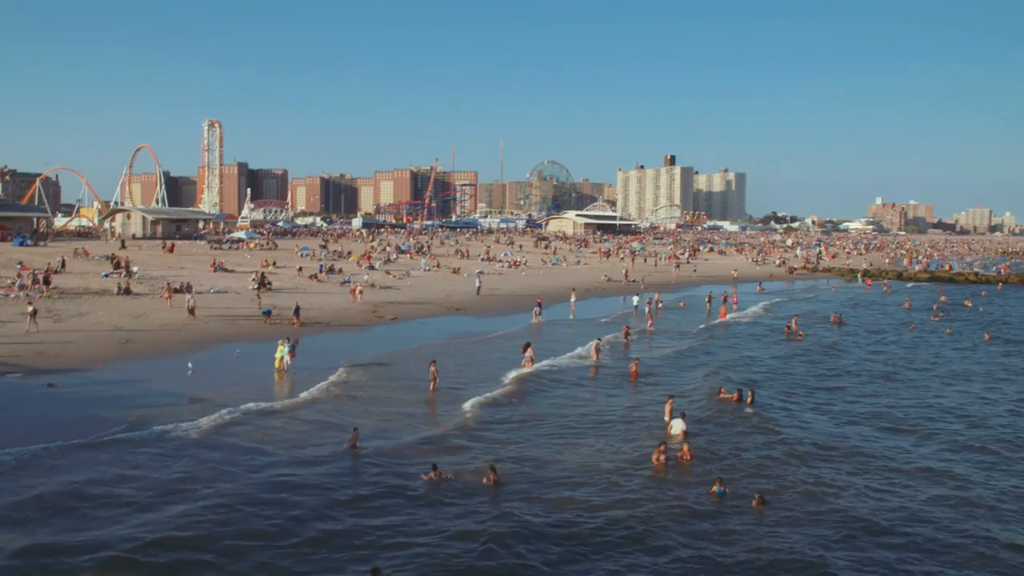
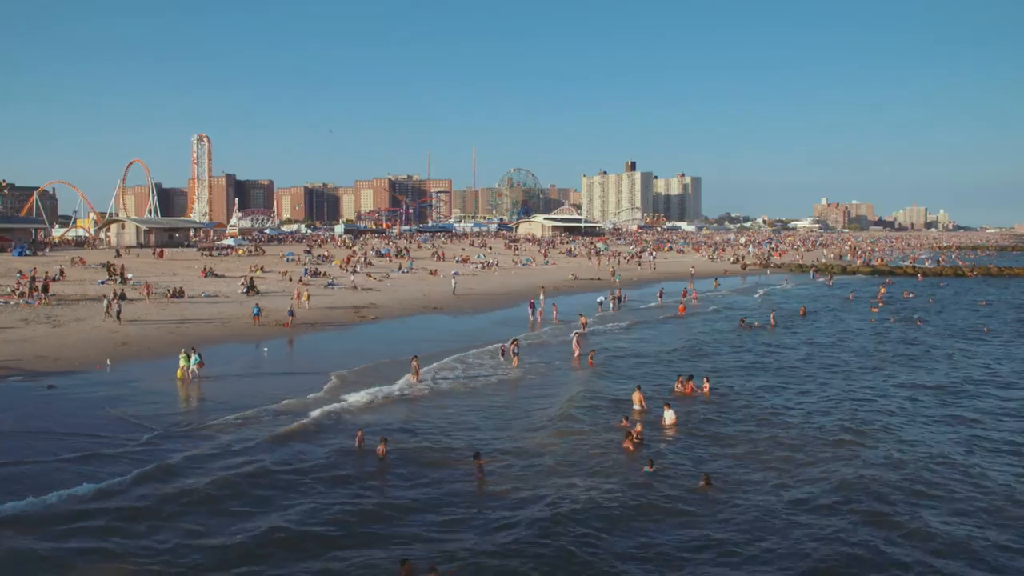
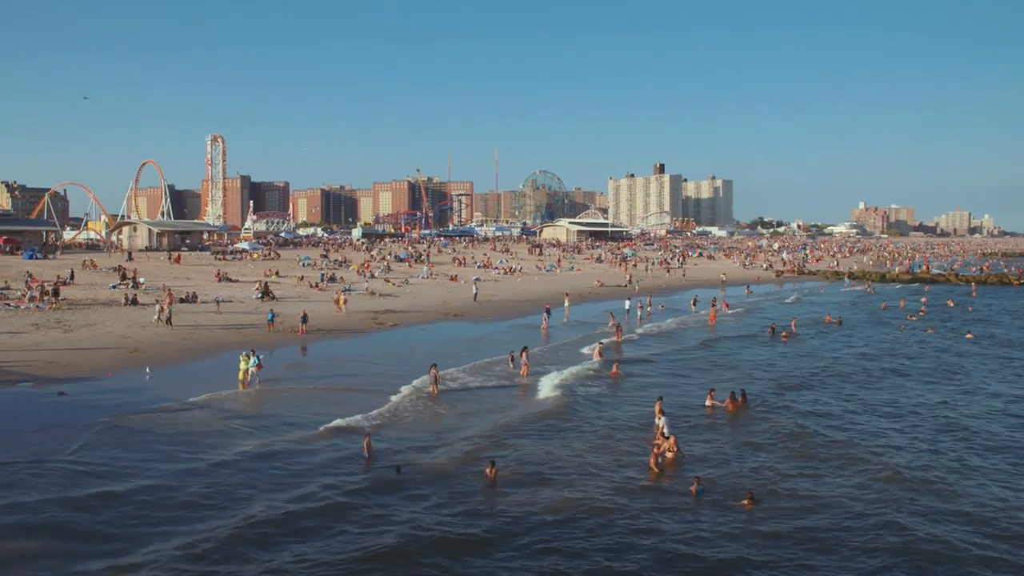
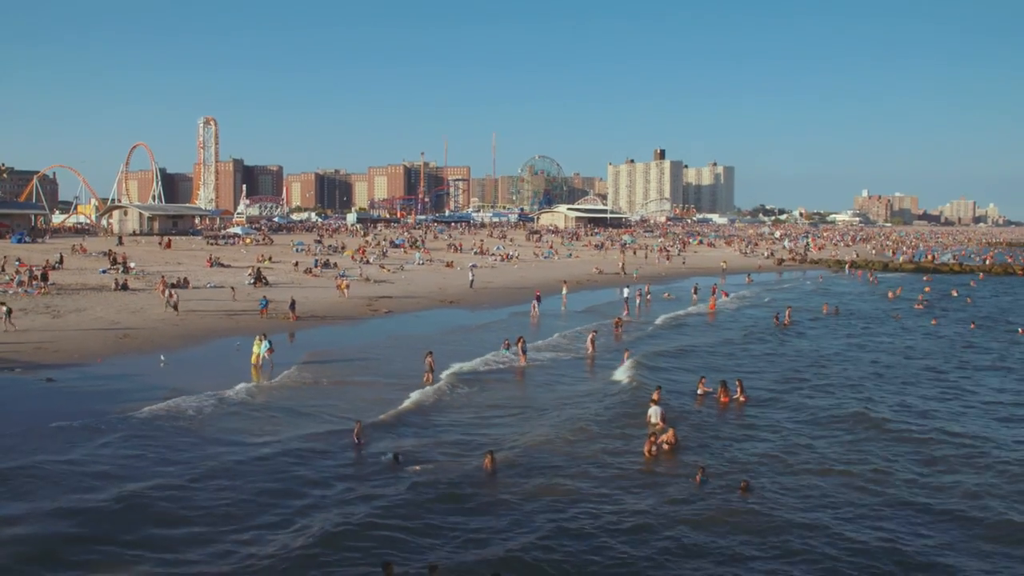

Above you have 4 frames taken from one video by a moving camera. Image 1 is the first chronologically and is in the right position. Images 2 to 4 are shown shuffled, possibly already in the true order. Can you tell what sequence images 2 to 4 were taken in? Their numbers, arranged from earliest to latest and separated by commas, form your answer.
4, 3, 2
